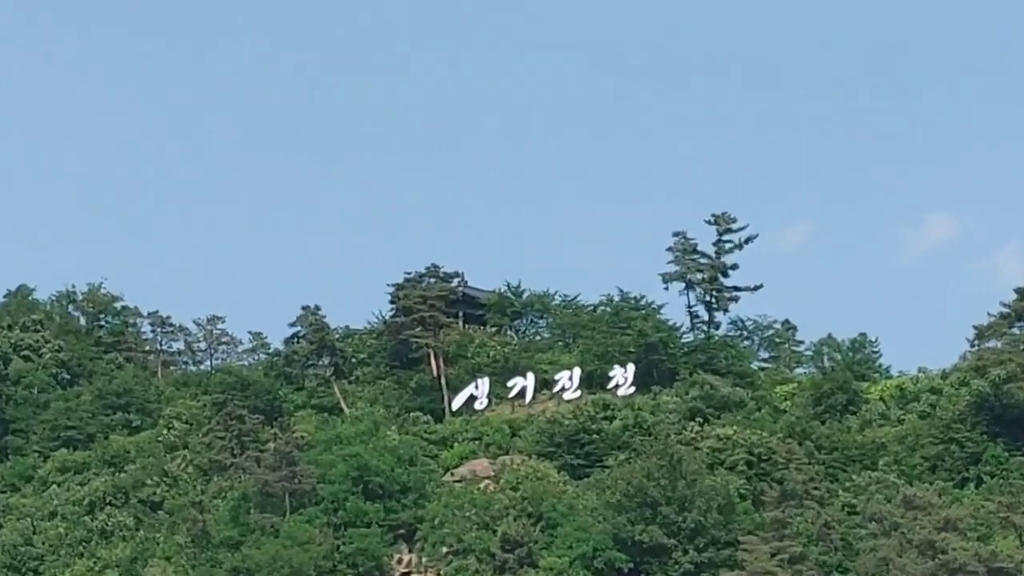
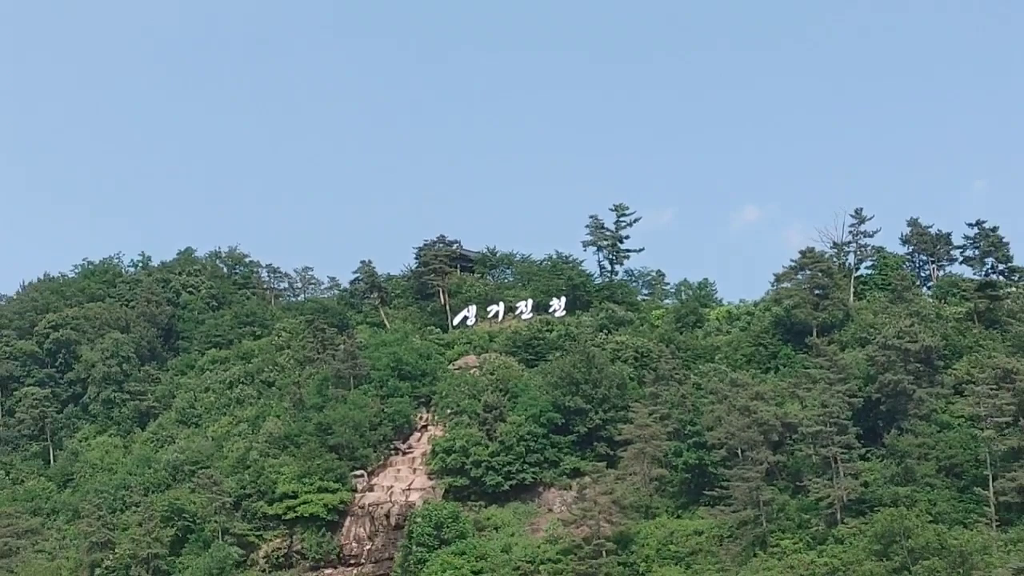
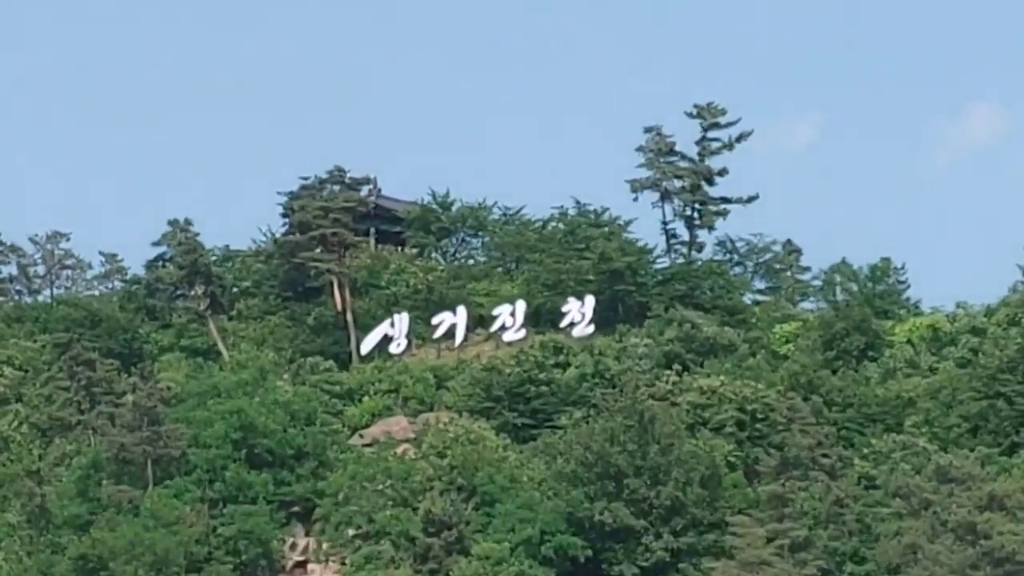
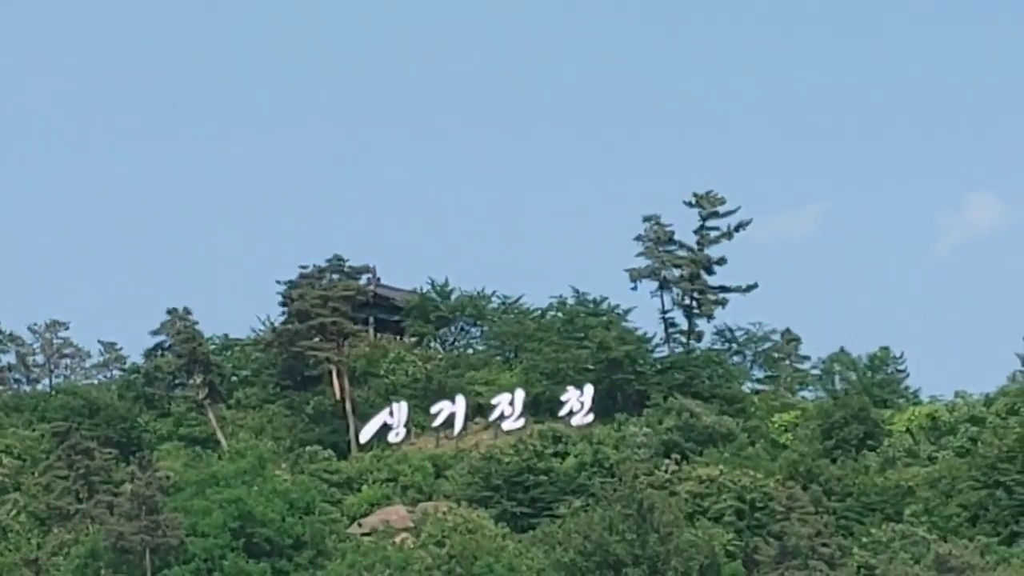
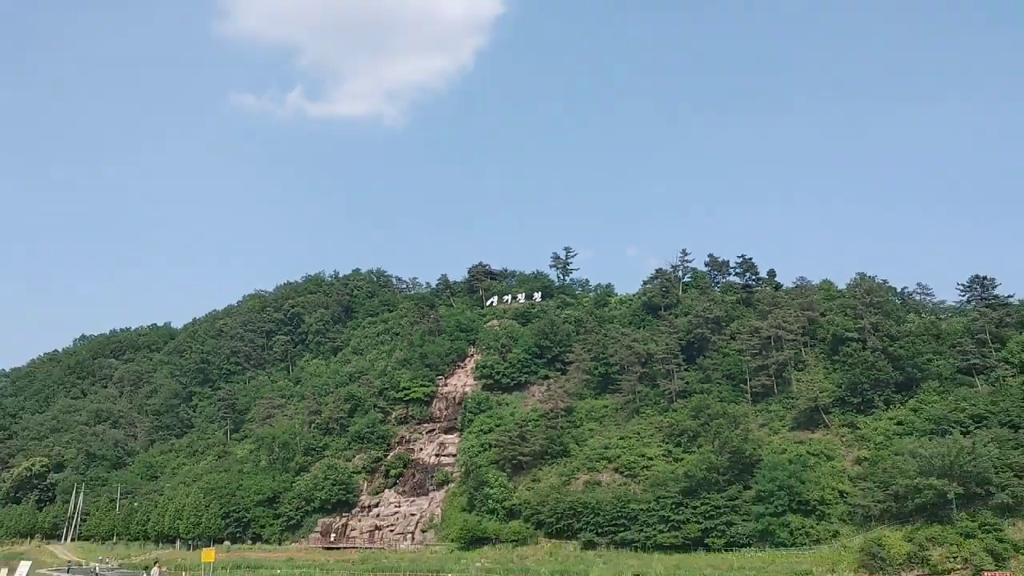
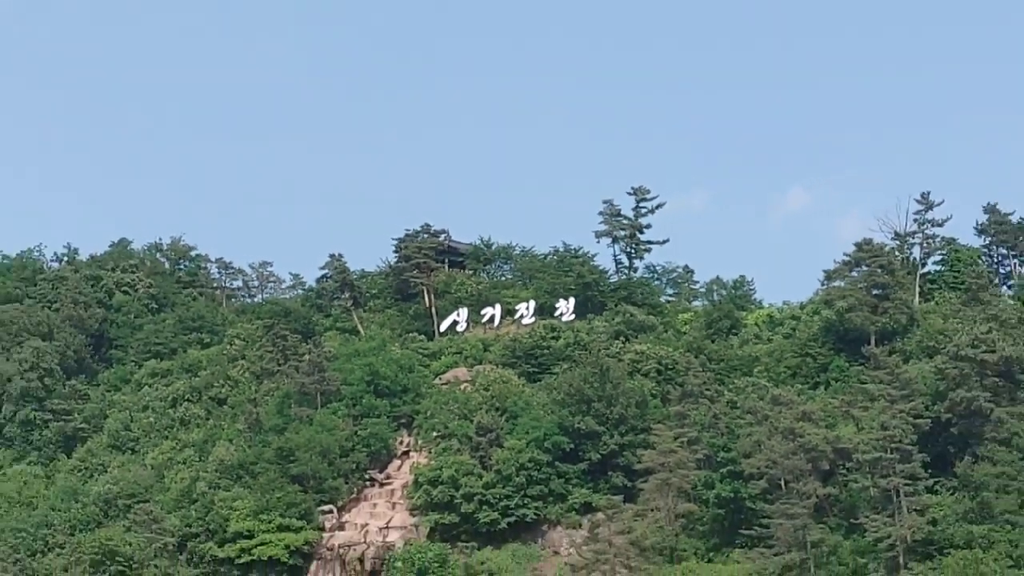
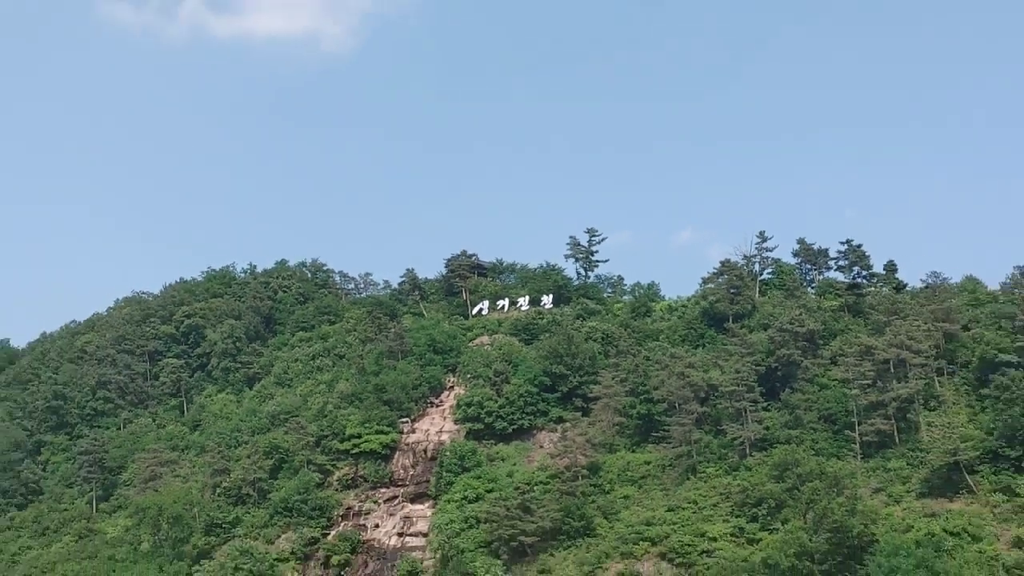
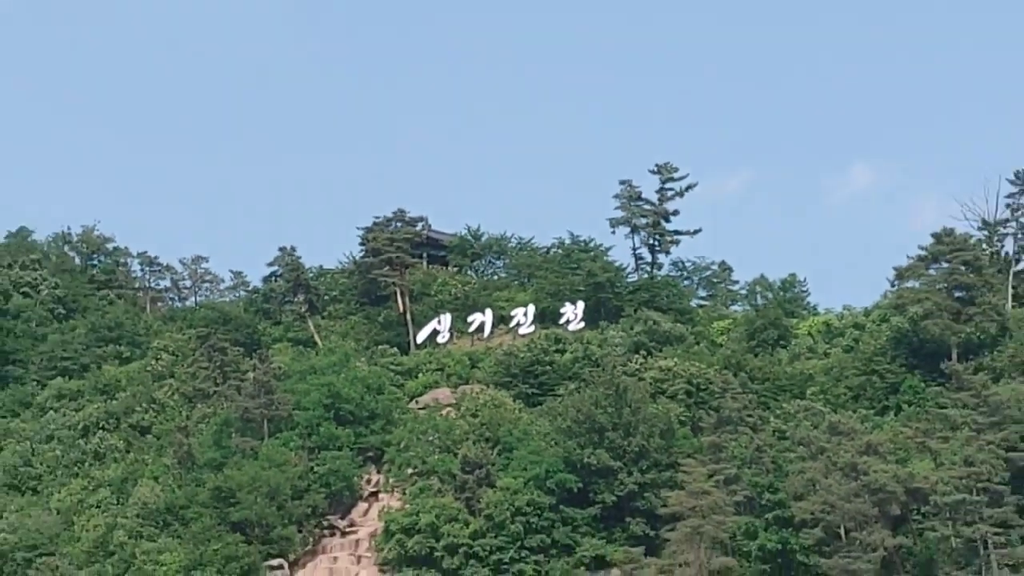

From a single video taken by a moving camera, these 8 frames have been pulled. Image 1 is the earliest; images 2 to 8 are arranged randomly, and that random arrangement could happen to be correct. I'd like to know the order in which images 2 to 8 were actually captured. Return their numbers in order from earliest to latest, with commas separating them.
4, 3, 8, 6, 2, 7, 5
